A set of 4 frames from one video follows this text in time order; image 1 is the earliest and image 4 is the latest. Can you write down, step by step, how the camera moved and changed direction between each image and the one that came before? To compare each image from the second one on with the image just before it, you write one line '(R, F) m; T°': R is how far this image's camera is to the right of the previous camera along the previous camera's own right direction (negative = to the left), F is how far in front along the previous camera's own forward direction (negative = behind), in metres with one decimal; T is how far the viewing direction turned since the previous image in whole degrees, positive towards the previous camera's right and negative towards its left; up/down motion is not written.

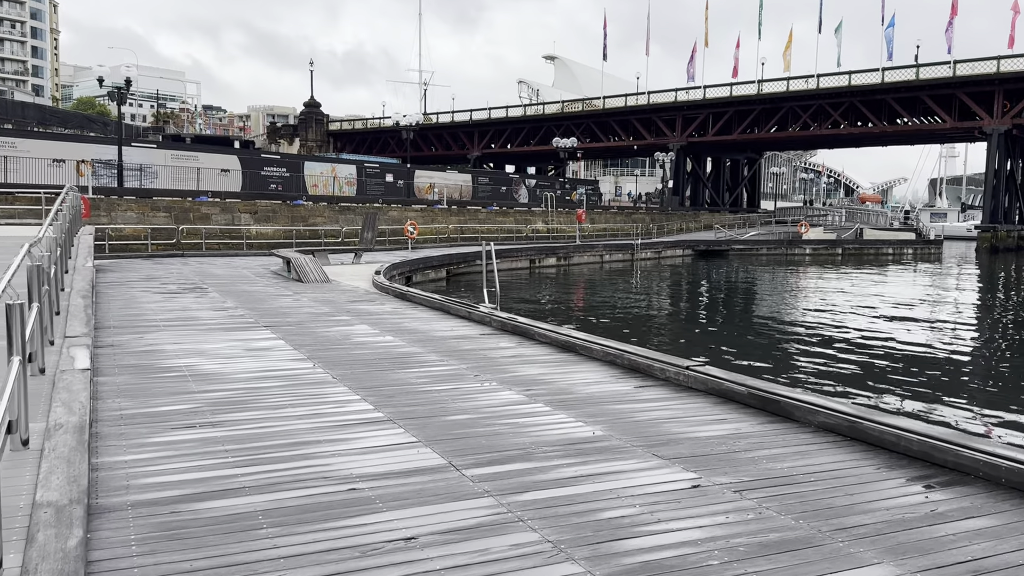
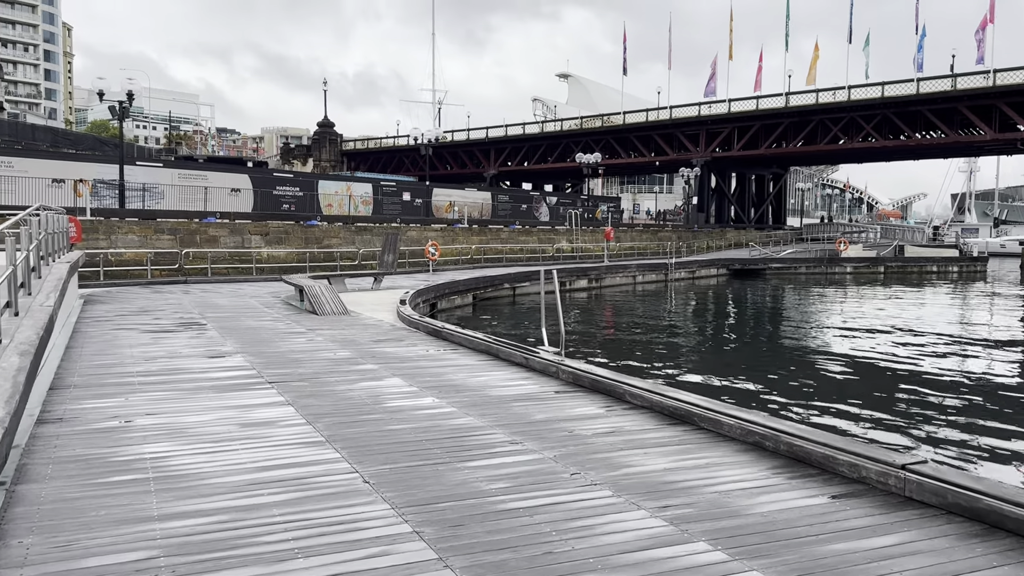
(-0.6, +2.3) m; -1°
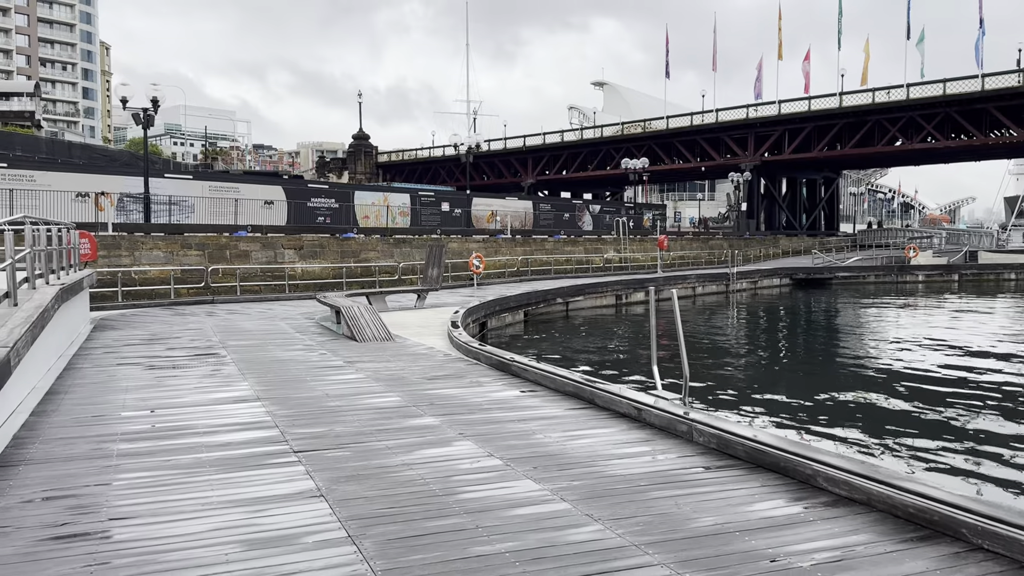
(-0.6, +2.3) m; -2°
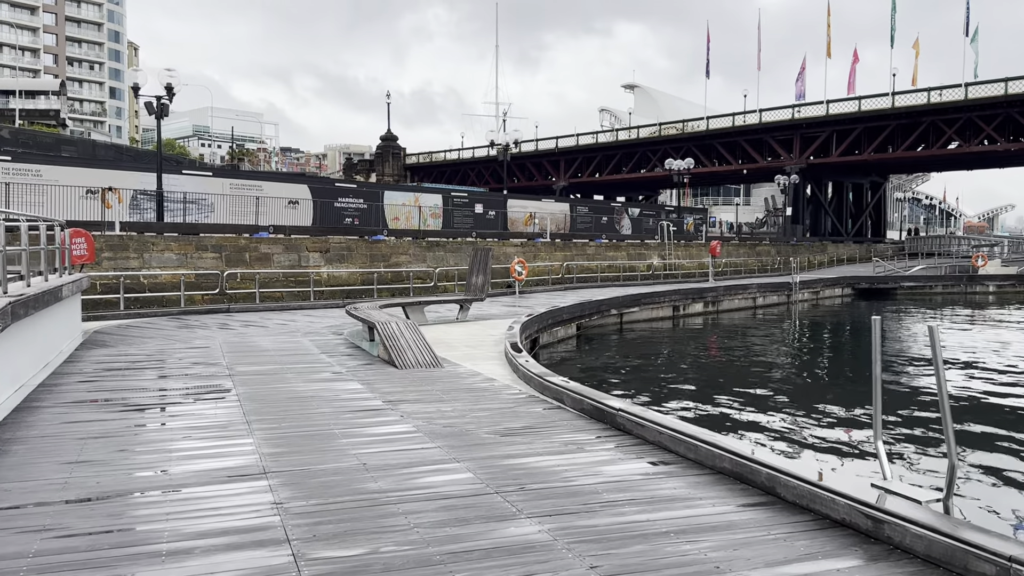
(-0.7, +2.6) m; -2°
